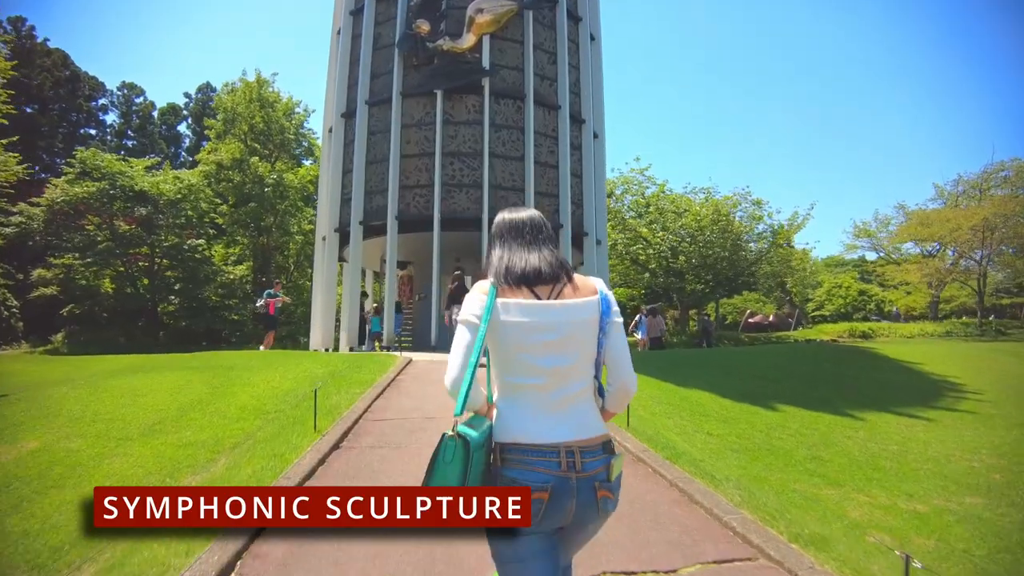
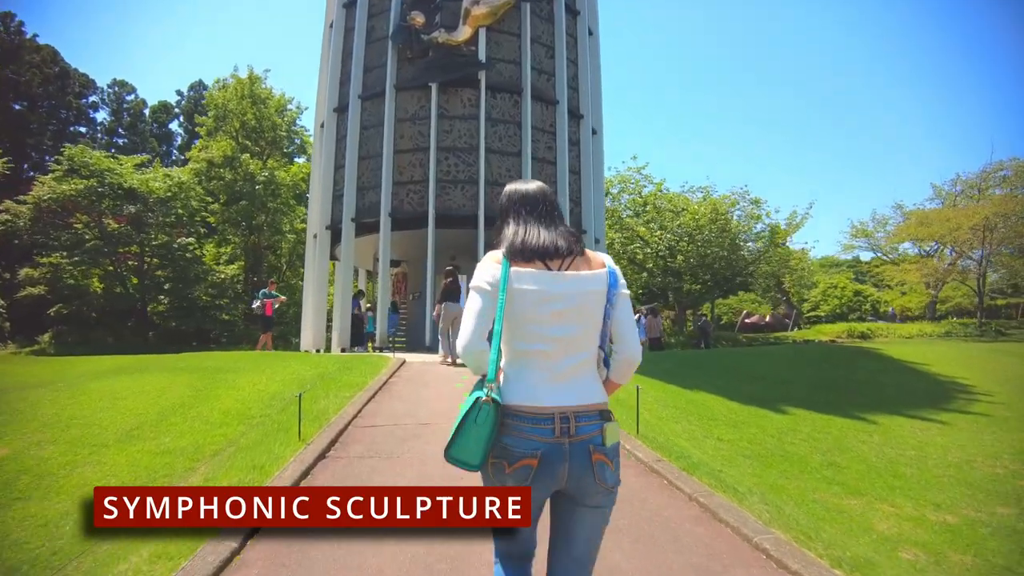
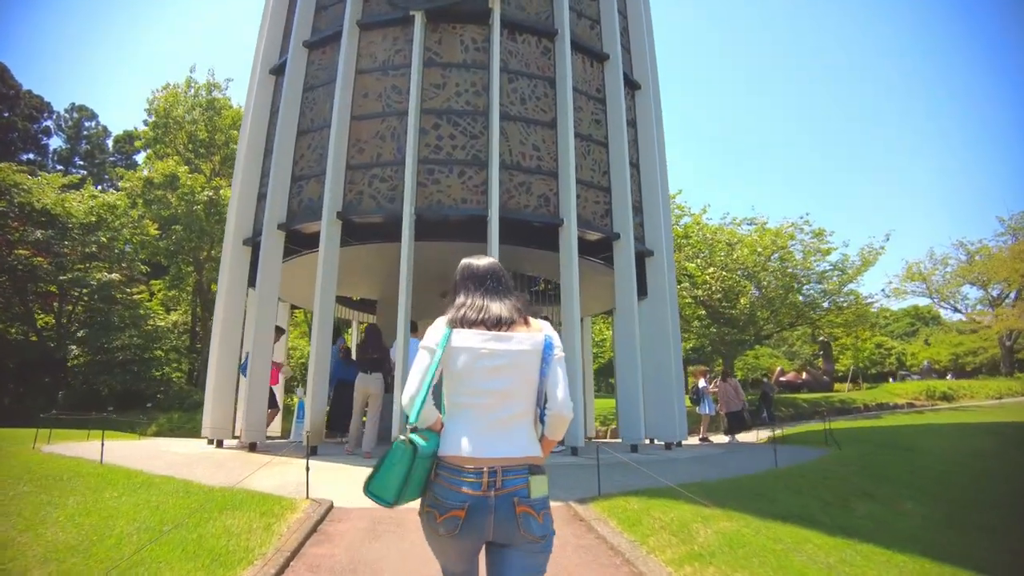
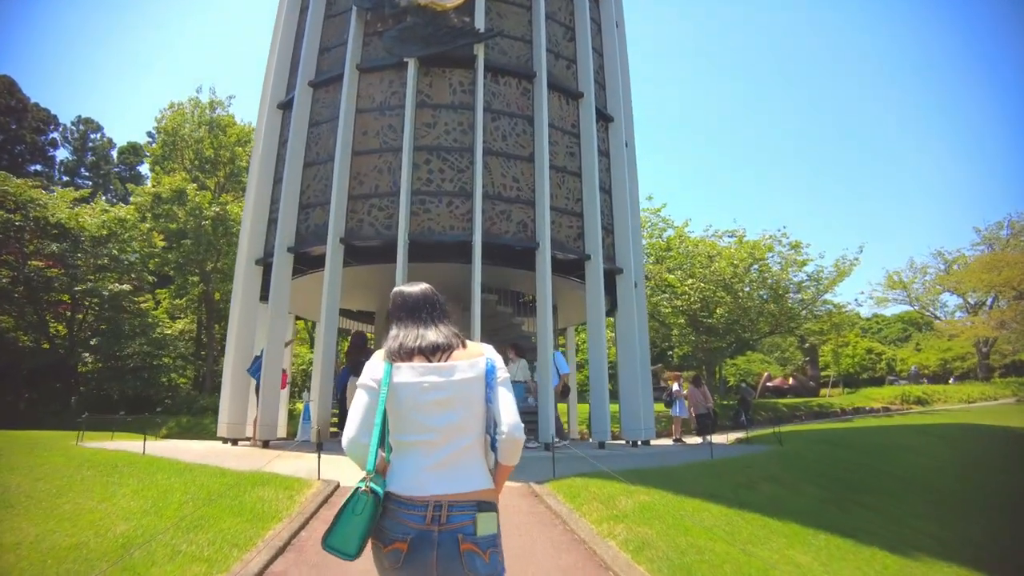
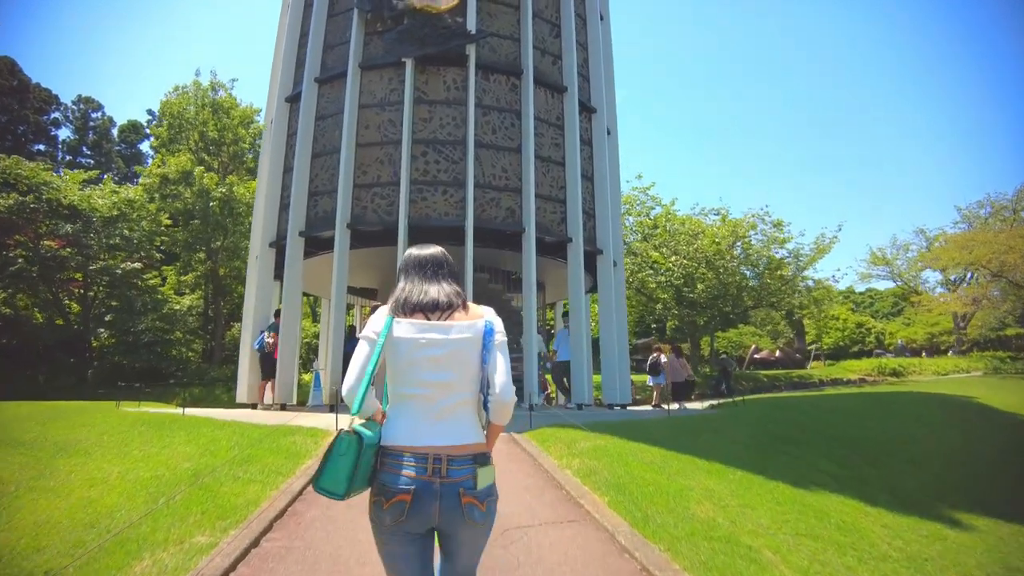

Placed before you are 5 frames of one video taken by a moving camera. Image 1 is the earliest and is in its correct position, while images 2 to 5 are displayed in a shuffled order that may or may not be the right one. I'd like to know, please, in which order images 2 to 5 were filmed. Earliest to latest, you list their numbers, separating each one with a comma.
2, 5, 4, 3
